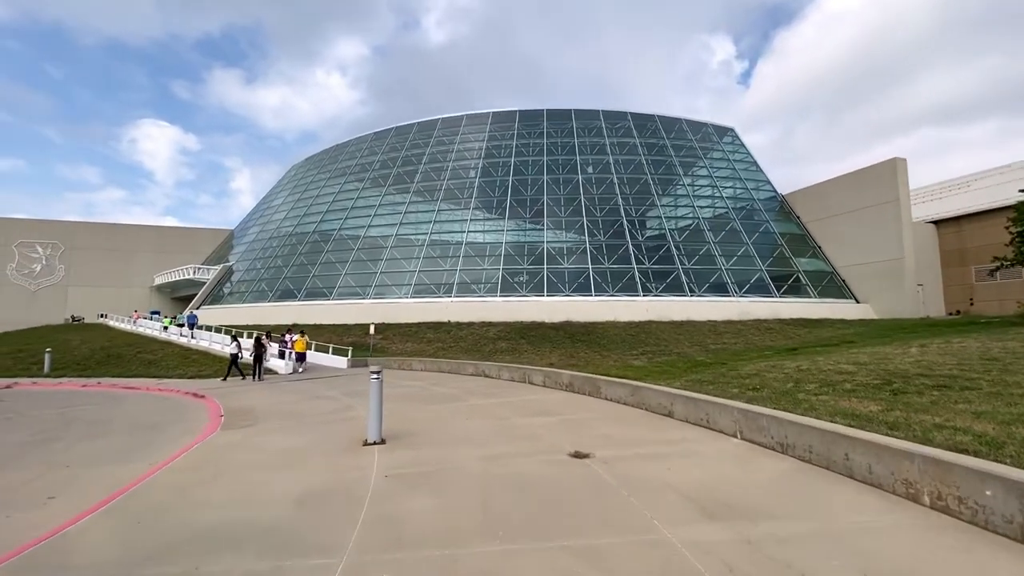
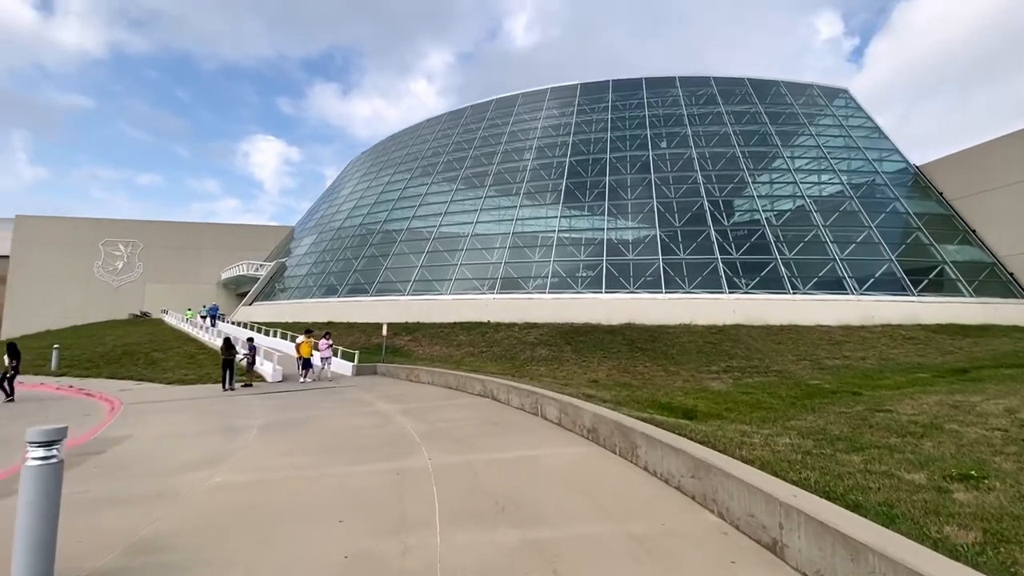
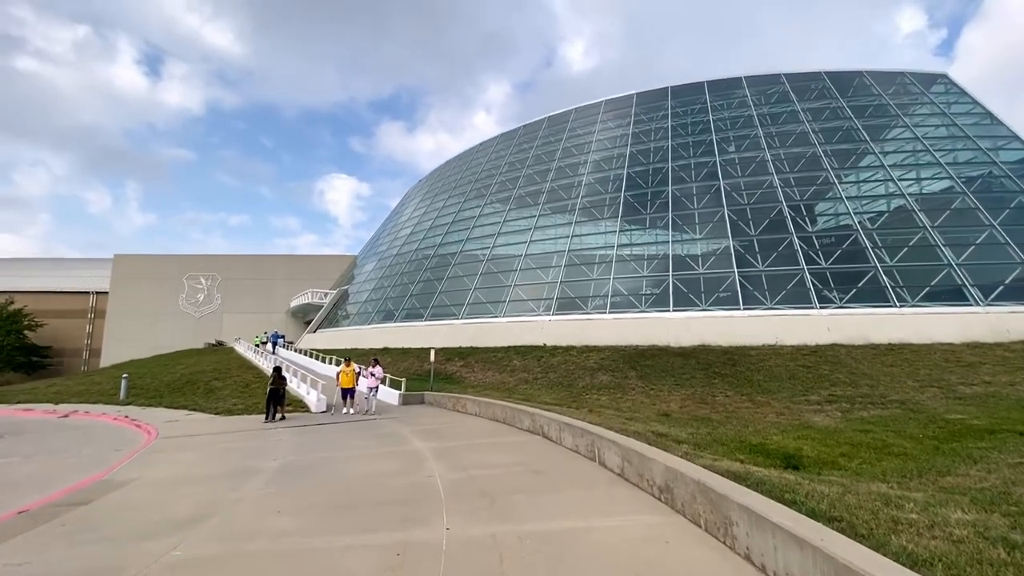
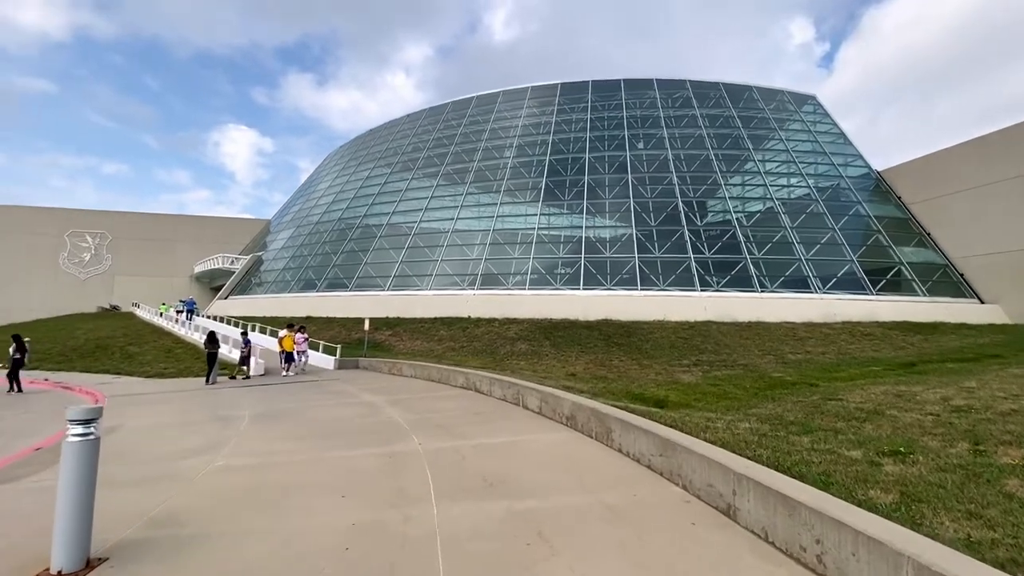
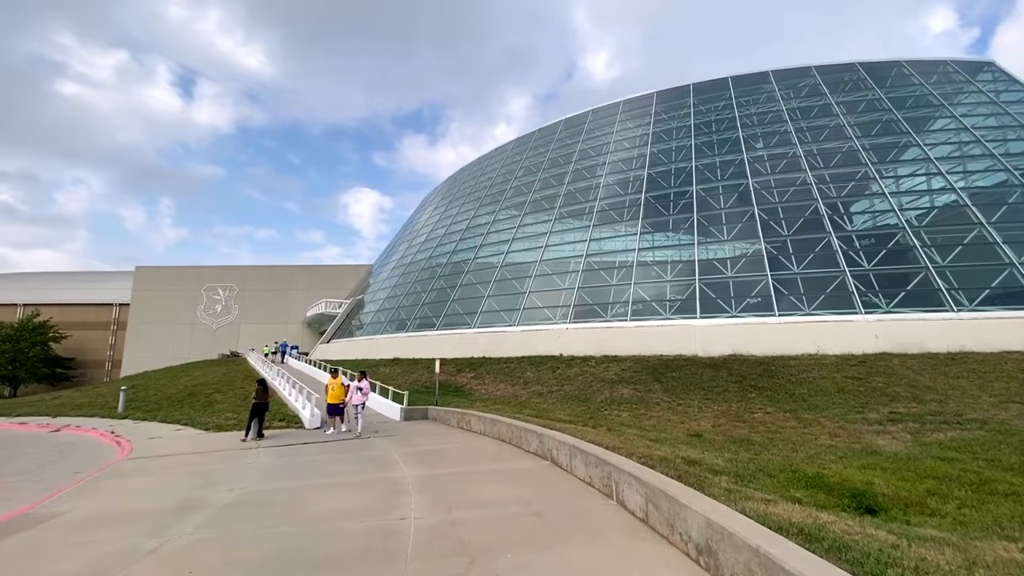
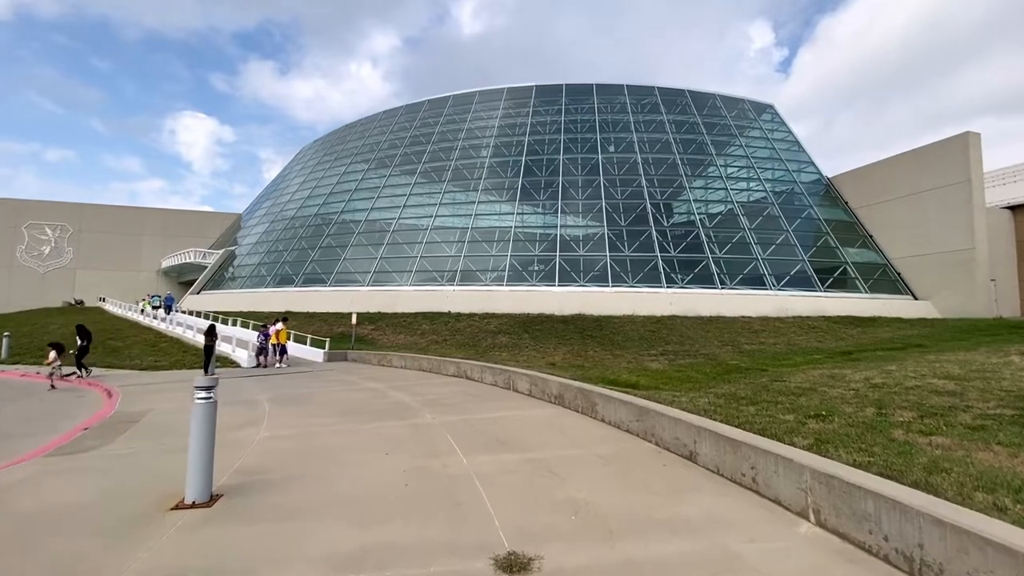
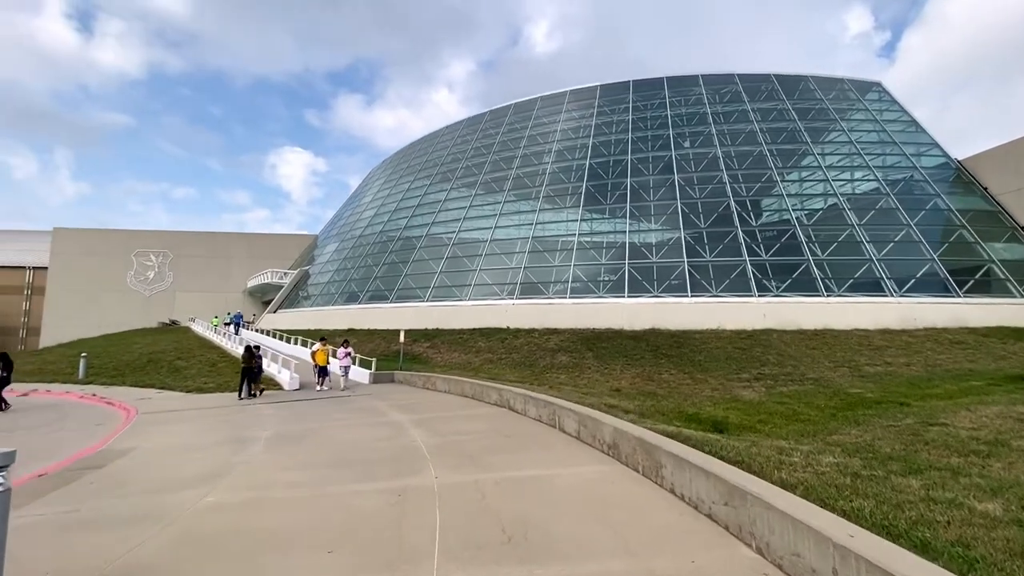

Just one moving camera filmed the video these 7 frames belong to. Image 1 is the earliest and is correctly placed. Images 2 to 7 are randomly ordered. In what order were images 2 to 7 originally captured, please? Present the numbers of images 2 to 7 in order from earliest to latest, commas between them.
6, 4, 2, 7, 3, 5
